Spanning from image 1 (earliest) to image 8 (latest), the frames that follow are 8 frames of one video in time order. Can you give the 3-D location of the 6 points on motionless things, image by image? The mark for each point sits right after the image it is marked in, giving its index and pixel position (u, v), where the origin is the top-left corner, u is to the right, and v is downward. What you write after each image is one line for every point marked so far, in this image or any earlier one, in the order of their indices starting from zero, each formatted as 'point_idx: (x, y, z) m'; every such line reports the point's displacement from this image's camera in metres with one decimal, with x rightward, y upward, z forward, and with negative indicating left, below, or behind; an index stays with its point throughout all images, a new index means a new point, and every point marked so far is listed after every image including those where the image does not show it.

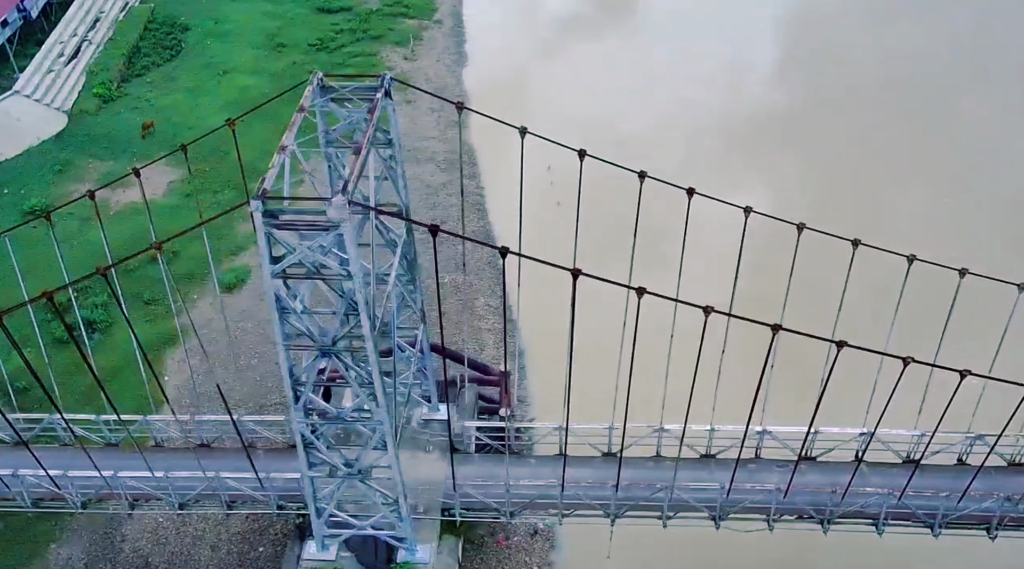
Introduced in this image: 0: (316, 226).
0: (-2.8, +0.8, +15.2) m
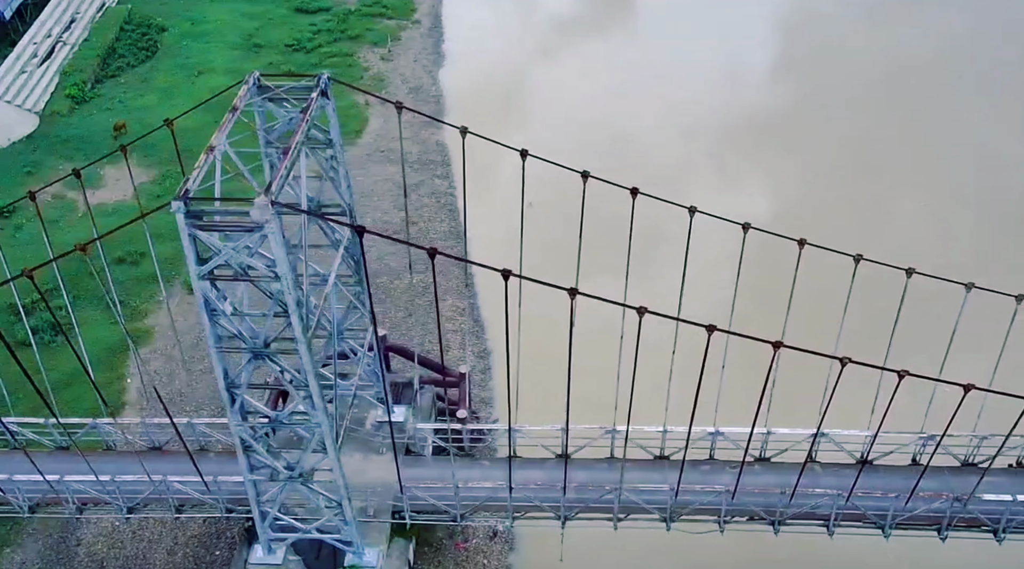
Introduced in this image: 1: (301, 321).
0: (-3.9, +0.8, +15.1) m
1: (-3.2, -0.5, +16.2) m
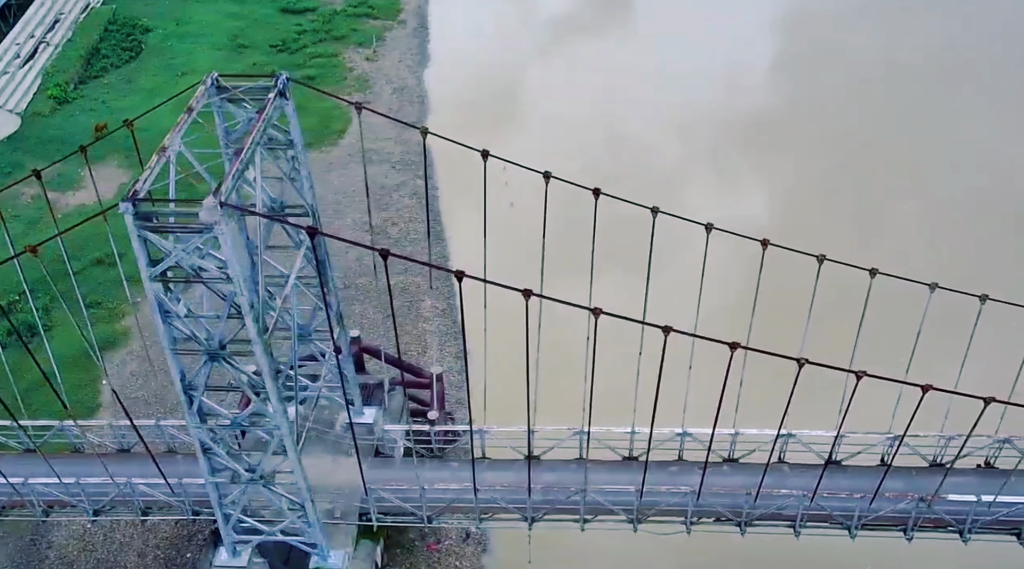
0: (-4.6, +0.8, +15.0) m
1: (-3.9, -0.6, +16.1) m
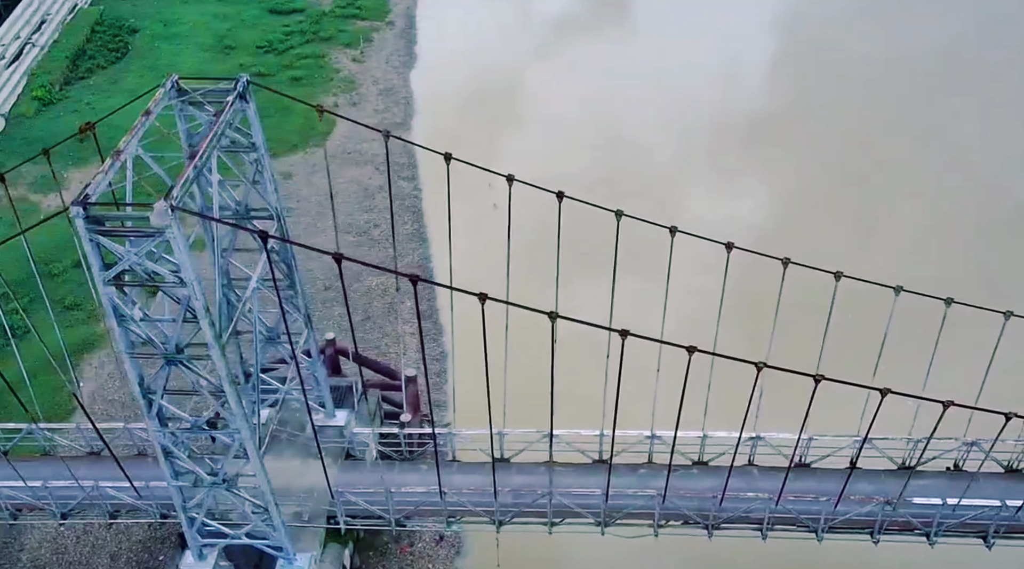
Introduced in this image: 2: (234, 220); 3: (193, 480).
0: (-5.2, +0.7, +15.0) m
1: (-4.6, -0.6, +16.1) m
2: (-5.2, +1.2, +19.9) m
3: (-5.9, -3.6, +19.5) m
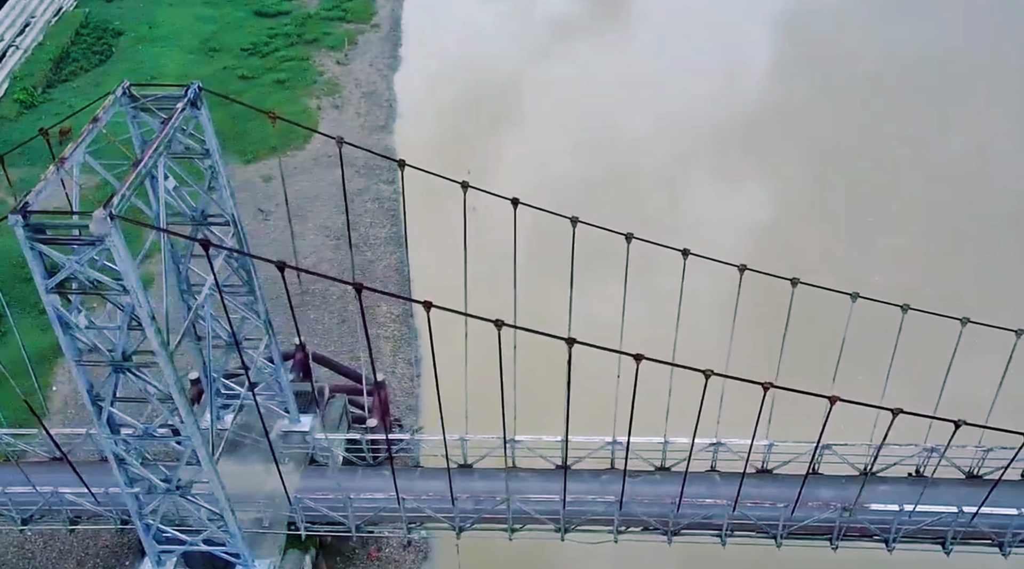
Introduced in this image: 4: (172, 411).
0: (-6.0, +0.6, +15.0) m
1: (-5.4, -0.7, +16.0) m
2: (-6.0, +1.1, +19.9) m
3: (-6.7, -3.7, +19.4) m
4: (-5.6, -2.1, +17.7) m
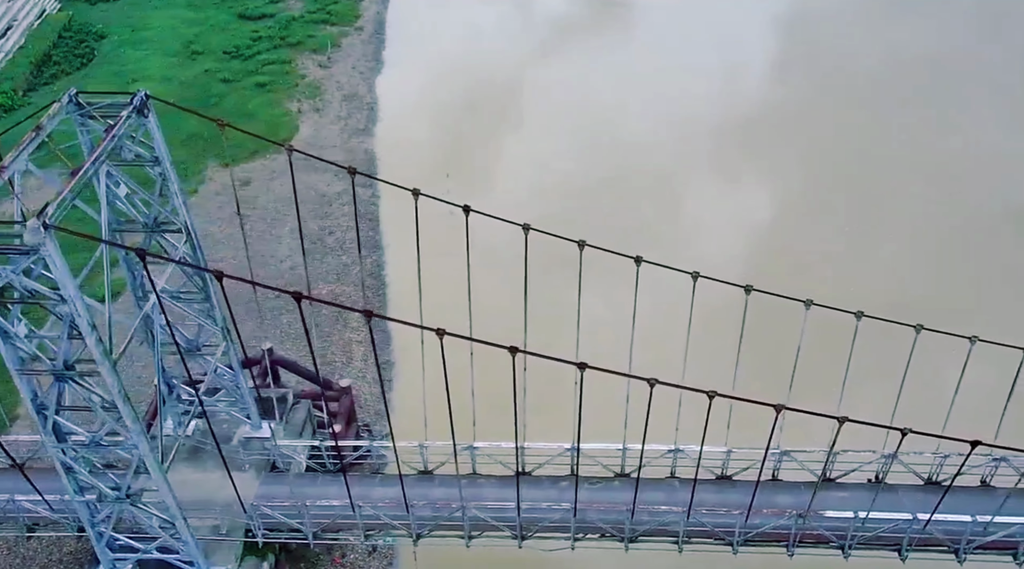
0: (-6.9, +0.5, +14.9) m
1: (-6.2, -0.9, +16.0) m
2: (-6.9, +1.0, +19.8) m
3: (-7.6, -3.8, +19.4) m
4: (-6.5, -2.2, +17.6) m
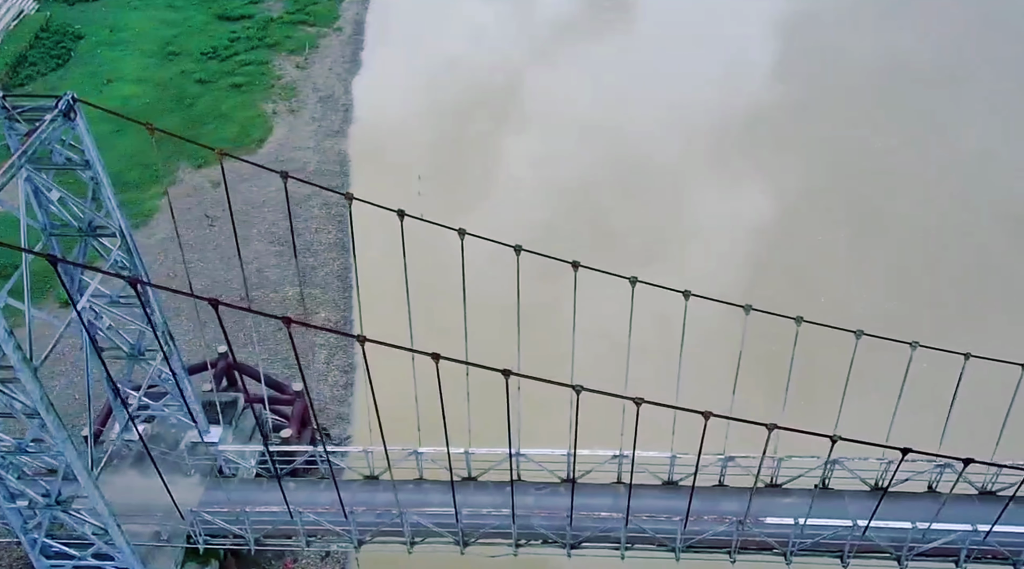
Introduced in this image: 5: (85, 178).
0: (-8.1, +0.4, +14.8) m
1: (-7.4, -1.0, +15.8) m
2: (-8.1, +0.9, +19.6) m
3: (-8.7, -3.9, +19.2) m
4: (-7.7, -2.3, +17.5) m
5: (-7.7, +1.9, +19.2) m
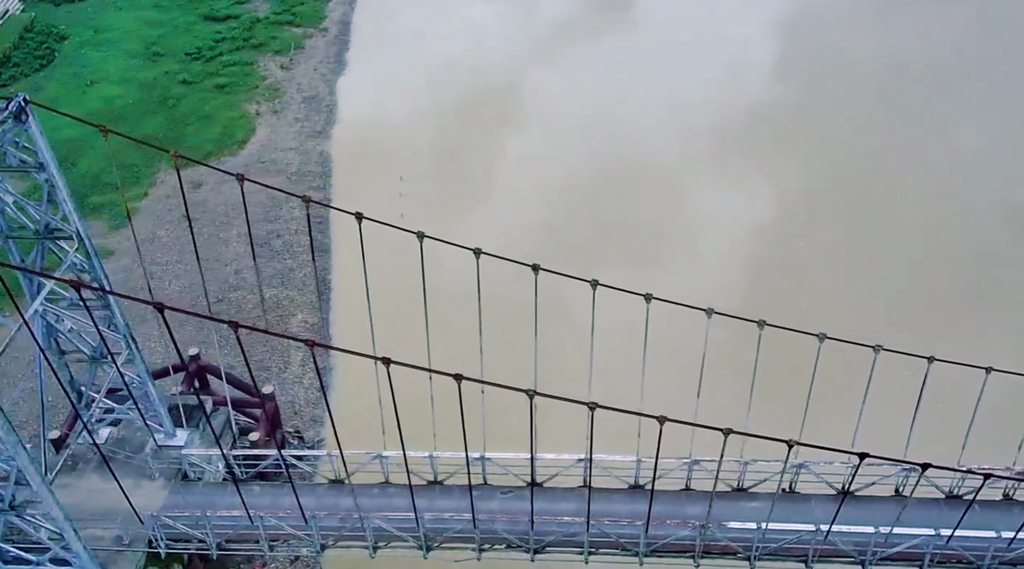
0: (-8.8, +0.3, +14.6) m
1: (-8.2, -1.0, +15.7) m
2: (-8.8, +0.8, +19.5) m
3: (-9.5, -4.0, +19.1) m
4: (-8.4, -2.4, +17.3) m
5: (-8.5, +1.9, +19.1) m
